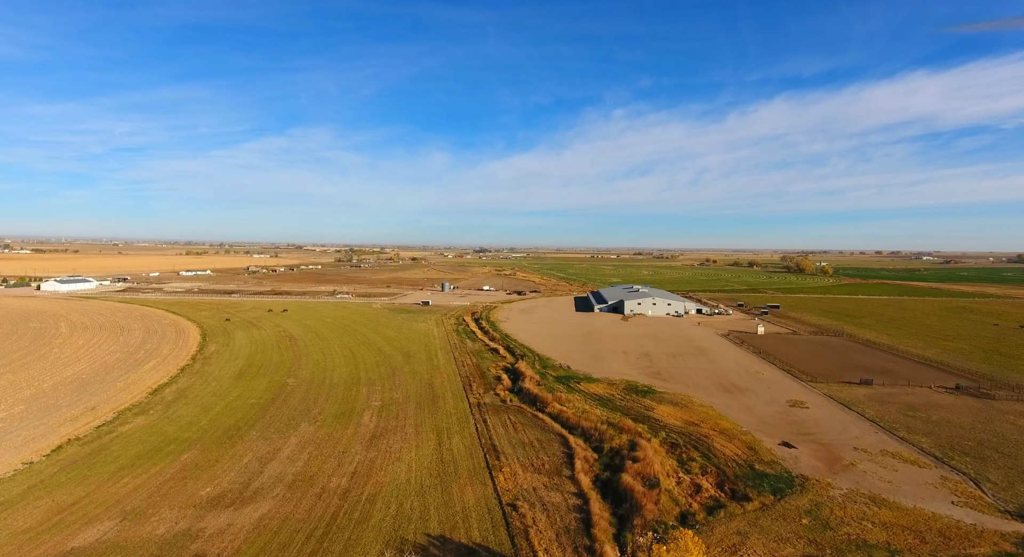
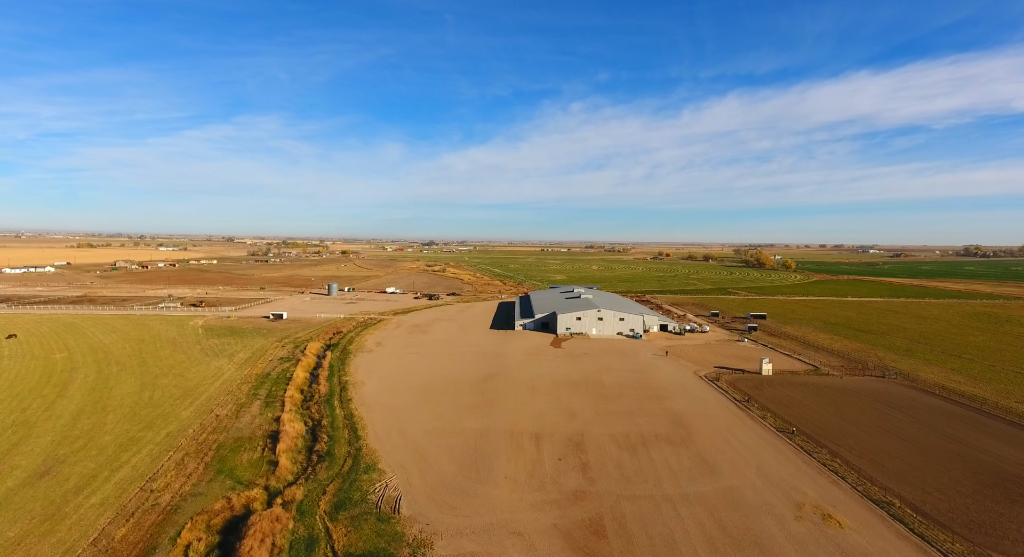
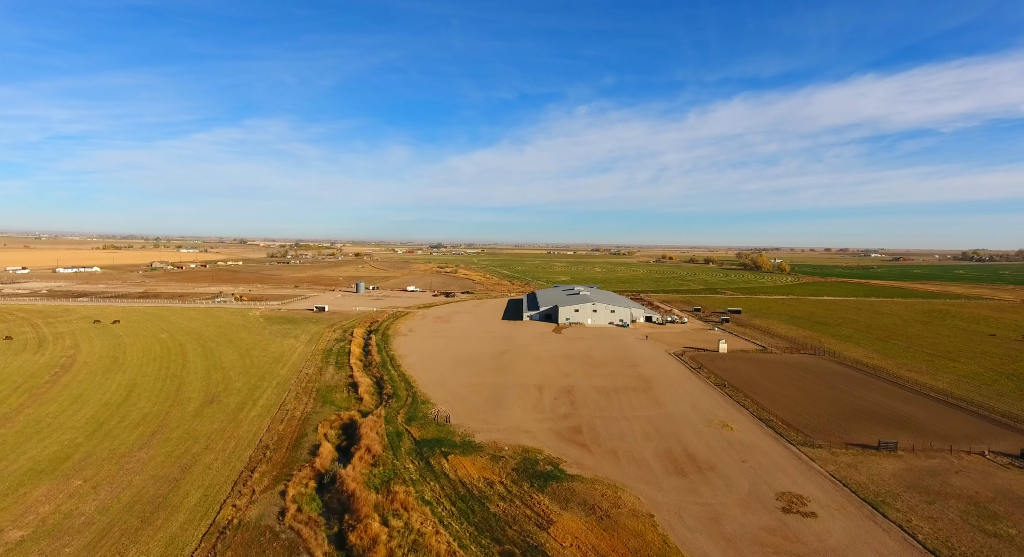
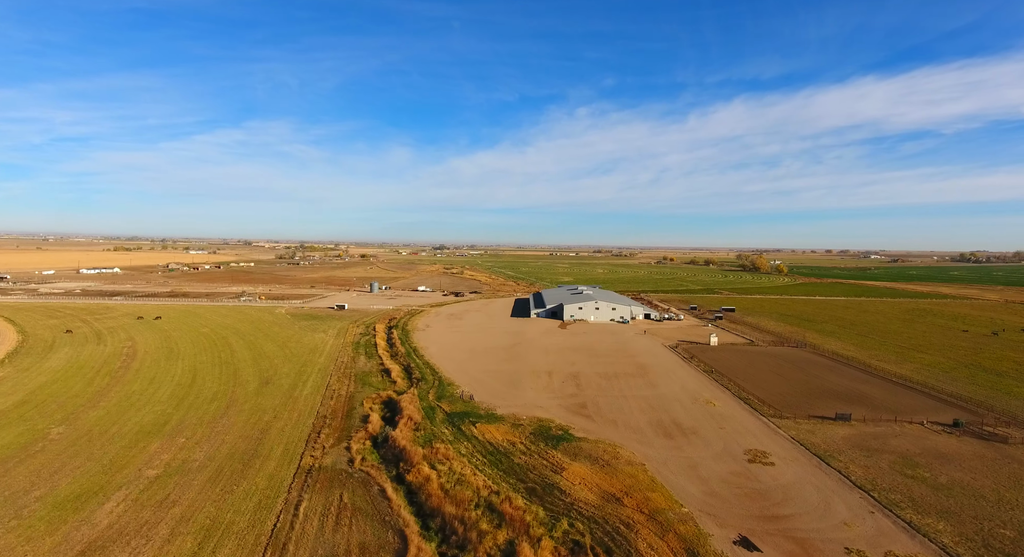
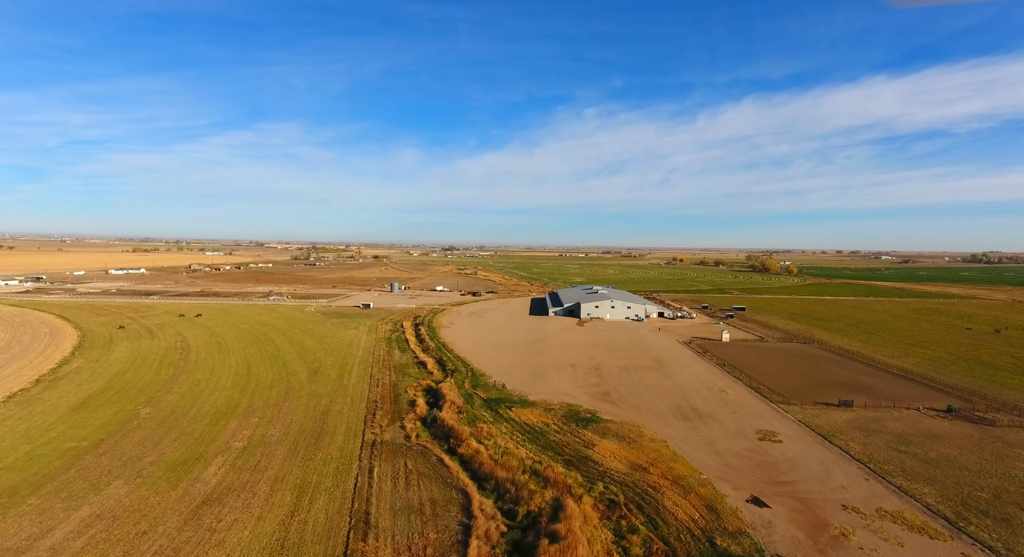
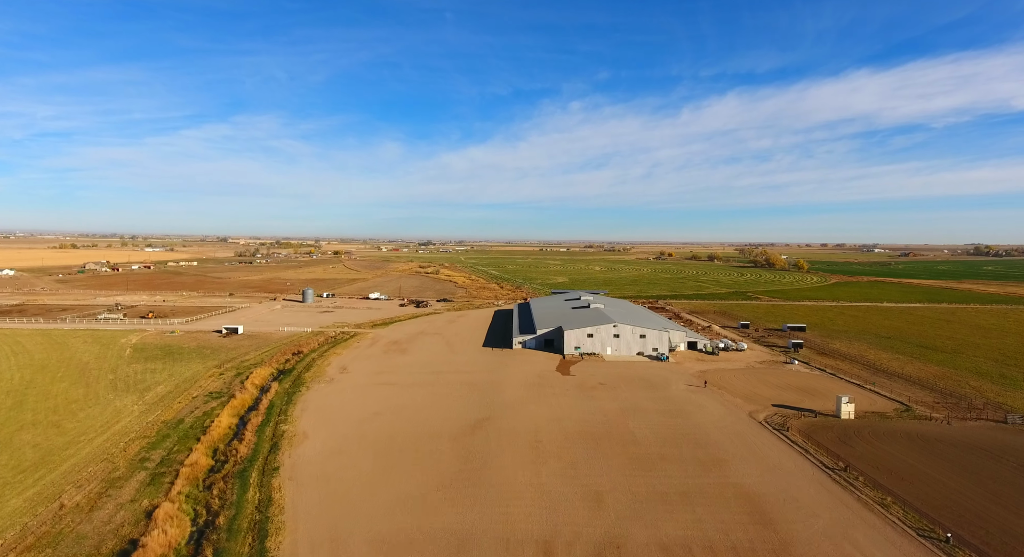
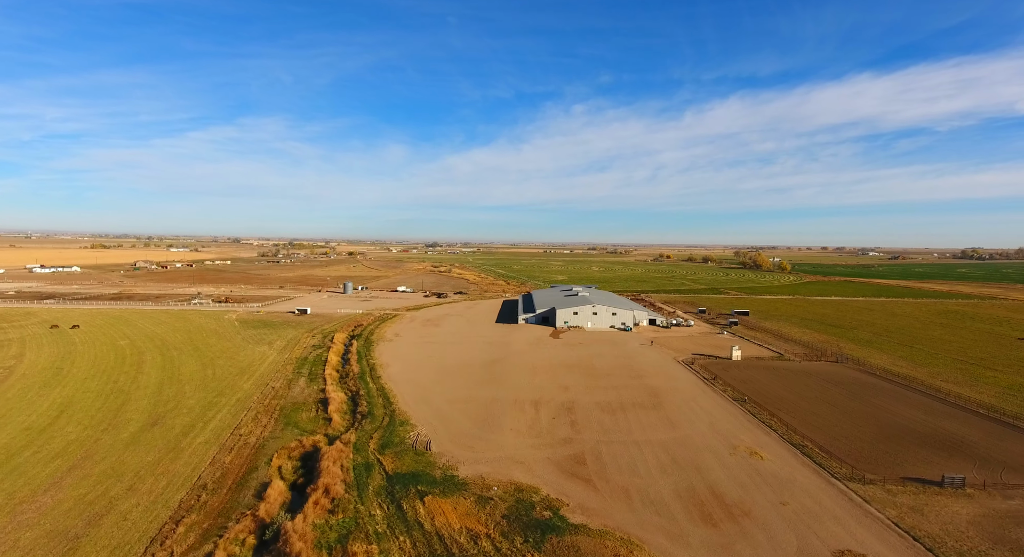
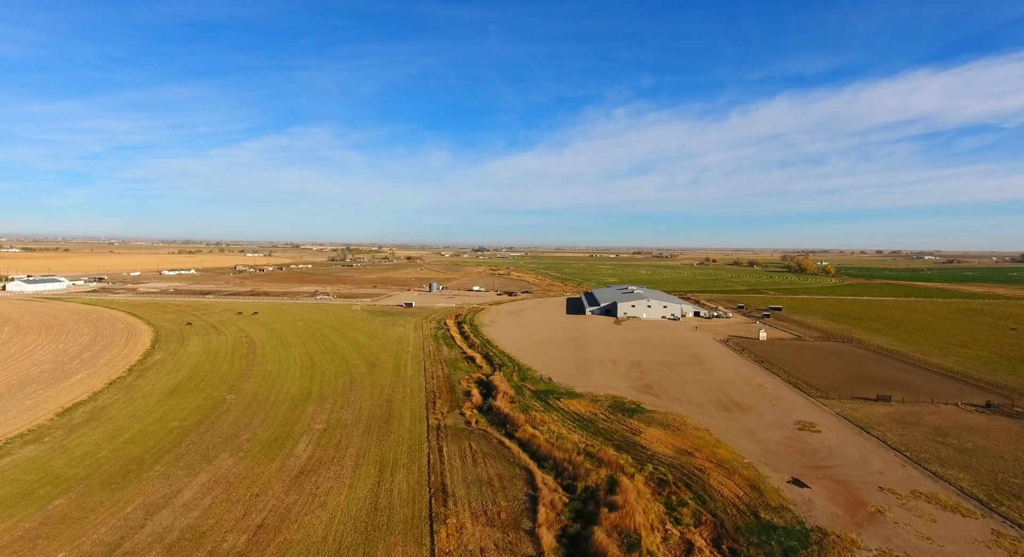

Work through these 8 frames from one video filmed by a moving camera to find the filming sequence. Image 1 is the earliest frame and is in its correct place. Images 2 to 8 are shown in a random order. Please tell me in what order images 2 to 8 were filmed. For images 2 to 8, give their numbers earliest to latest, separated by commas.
8, 5, 4, 3, 7, 2, 6
